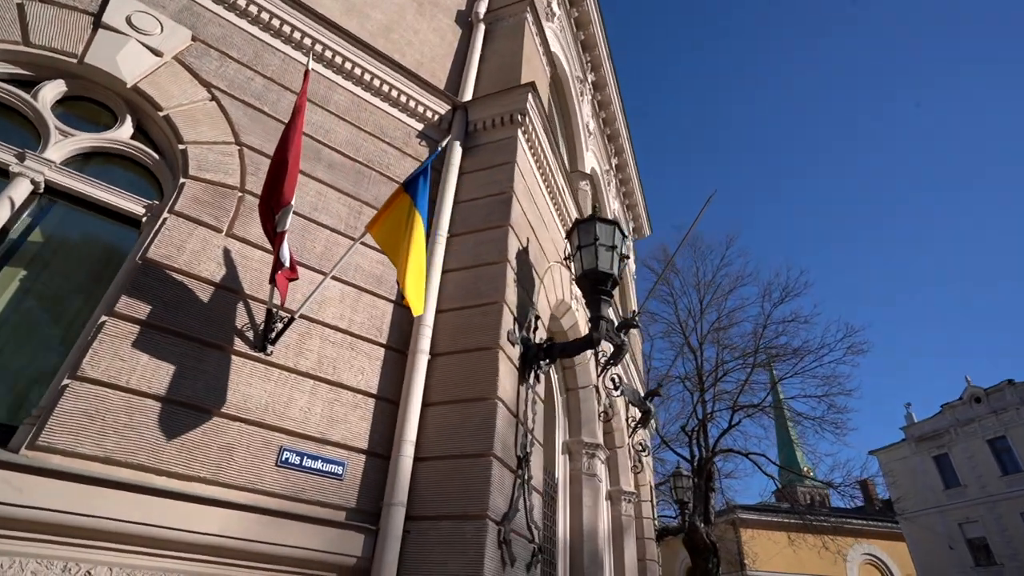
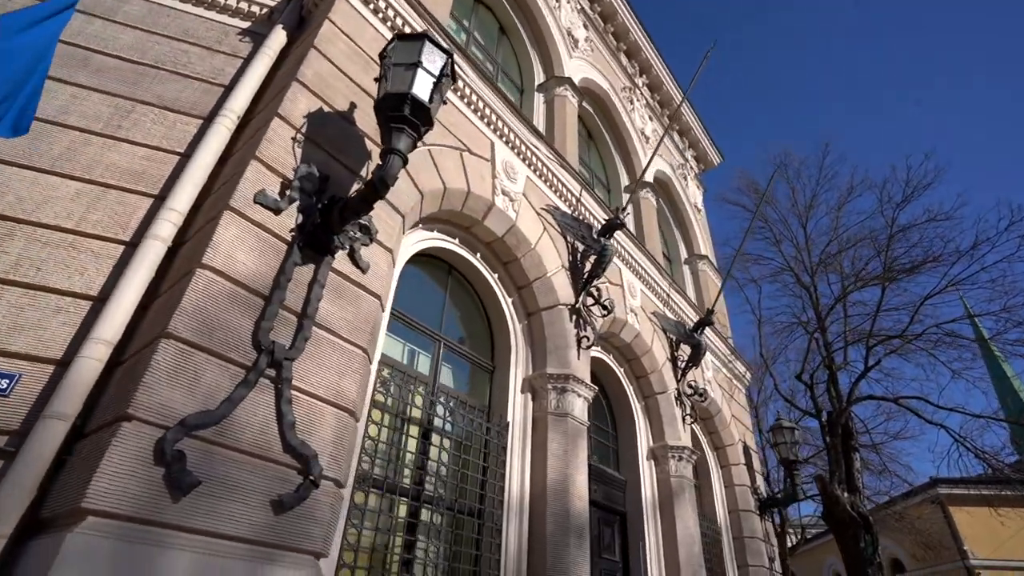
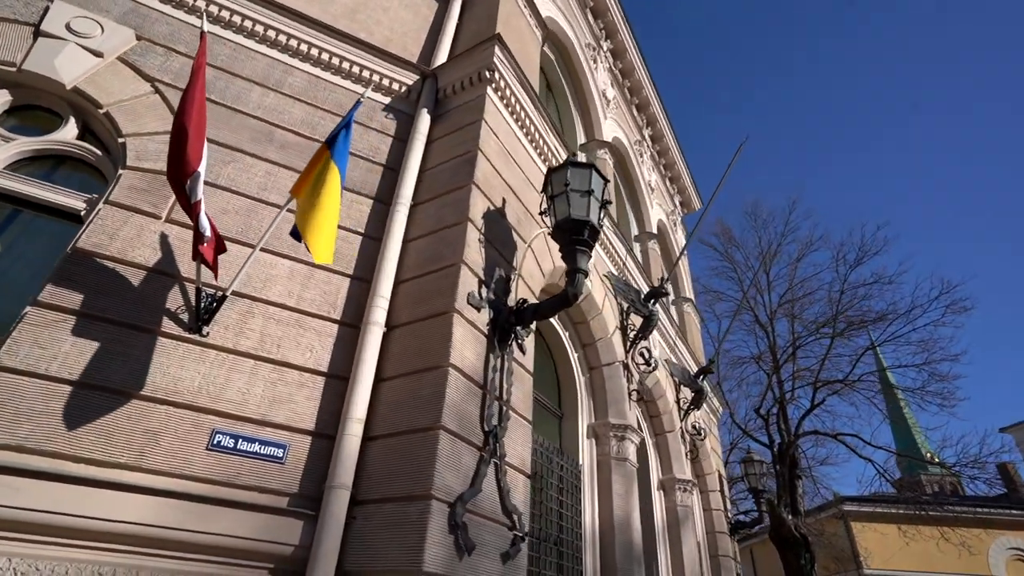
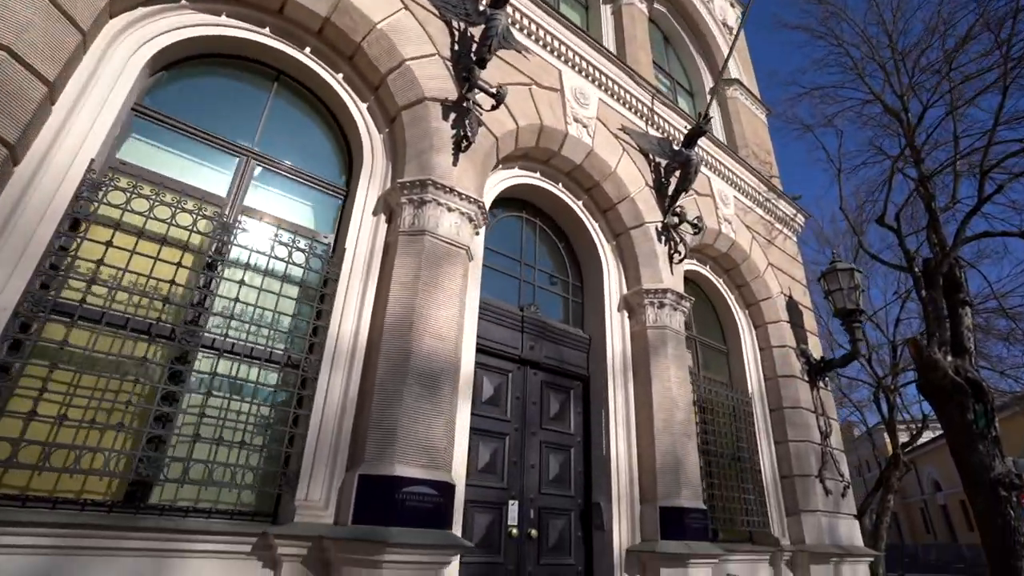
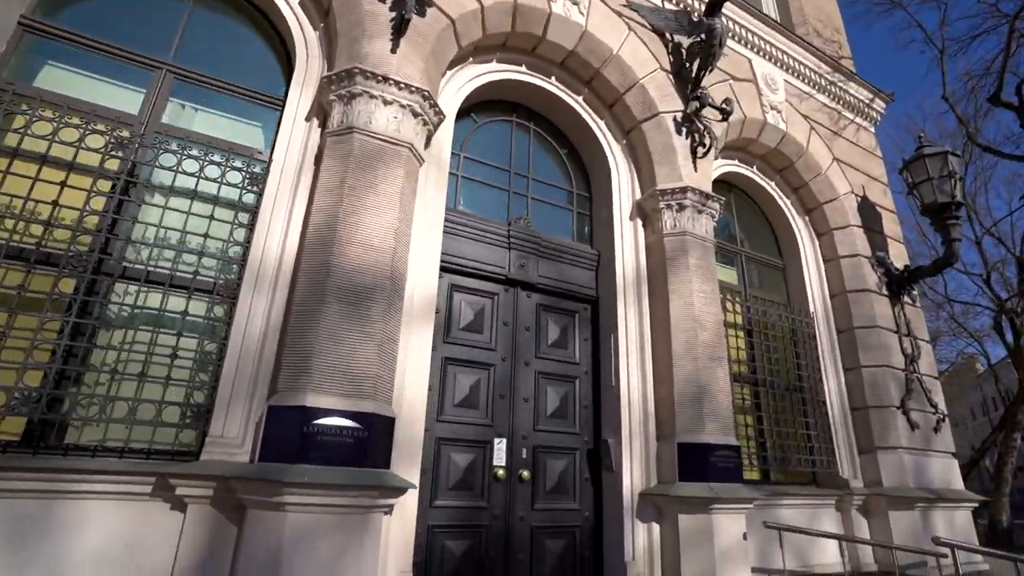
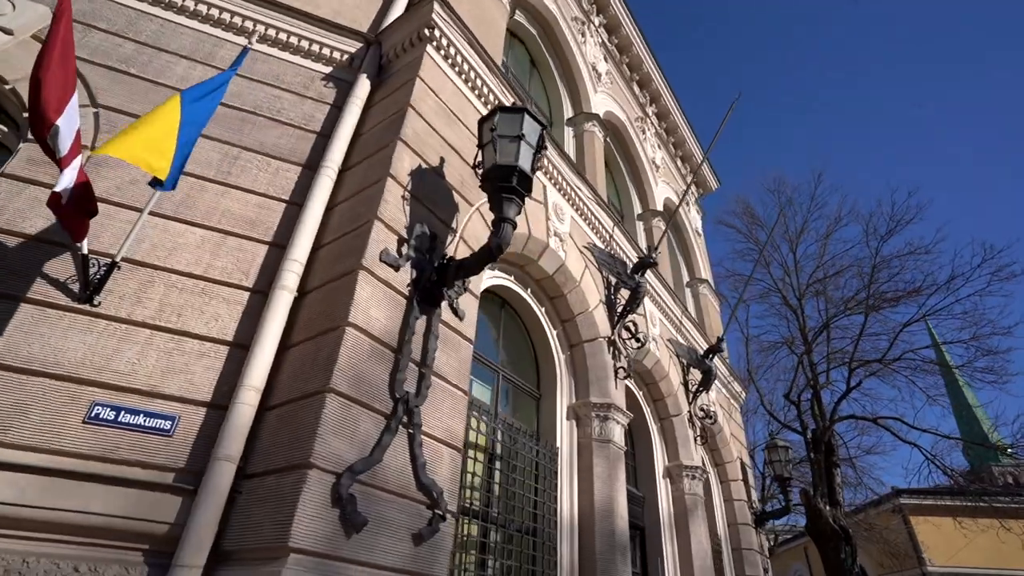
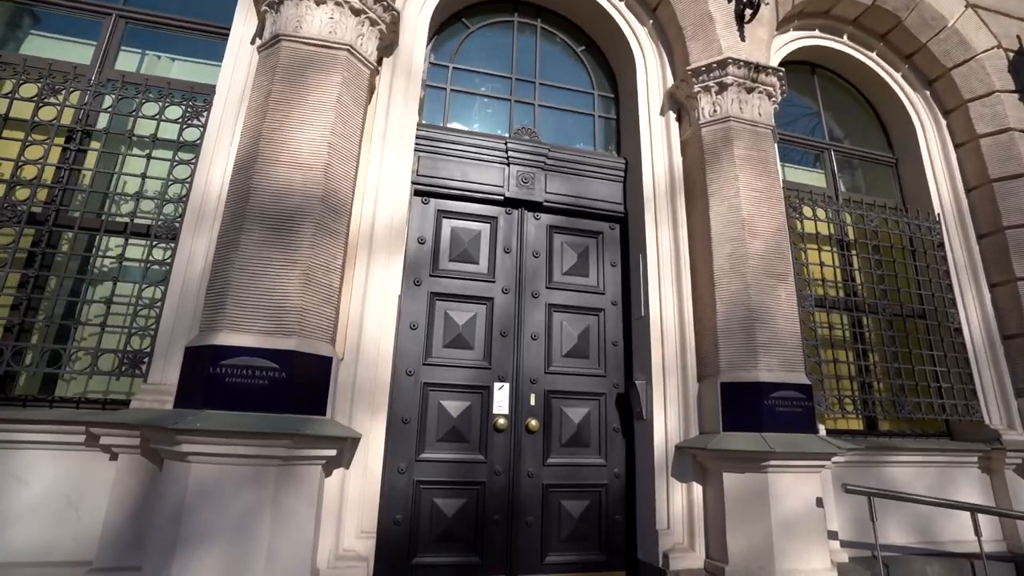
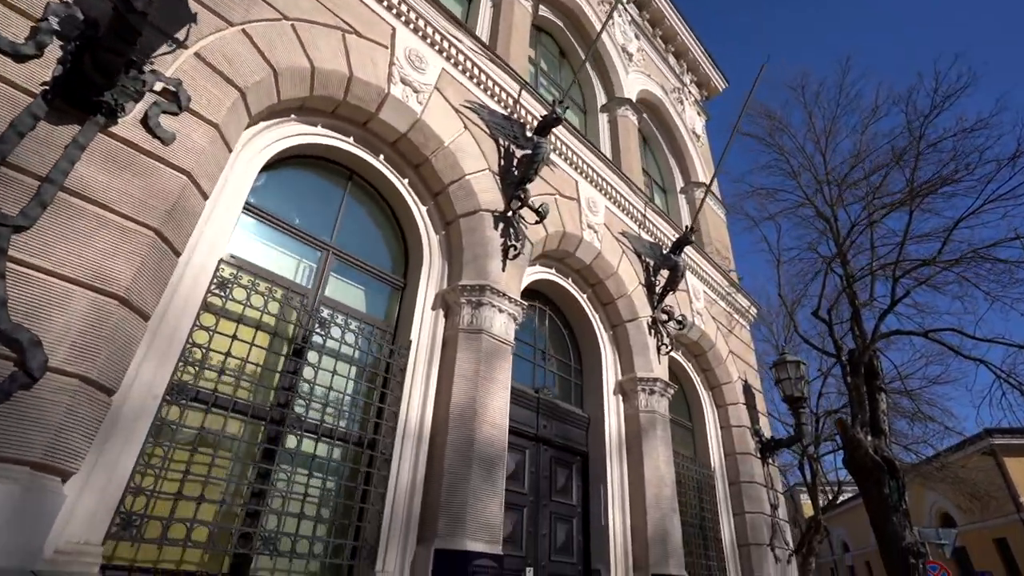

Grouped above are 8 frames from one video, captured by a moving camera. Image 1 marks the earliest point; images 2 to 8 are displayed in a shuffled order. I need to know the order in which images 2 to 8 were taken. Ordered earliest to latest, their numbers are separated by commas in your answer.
3, 6, 2, 8, 4, 5, 7
